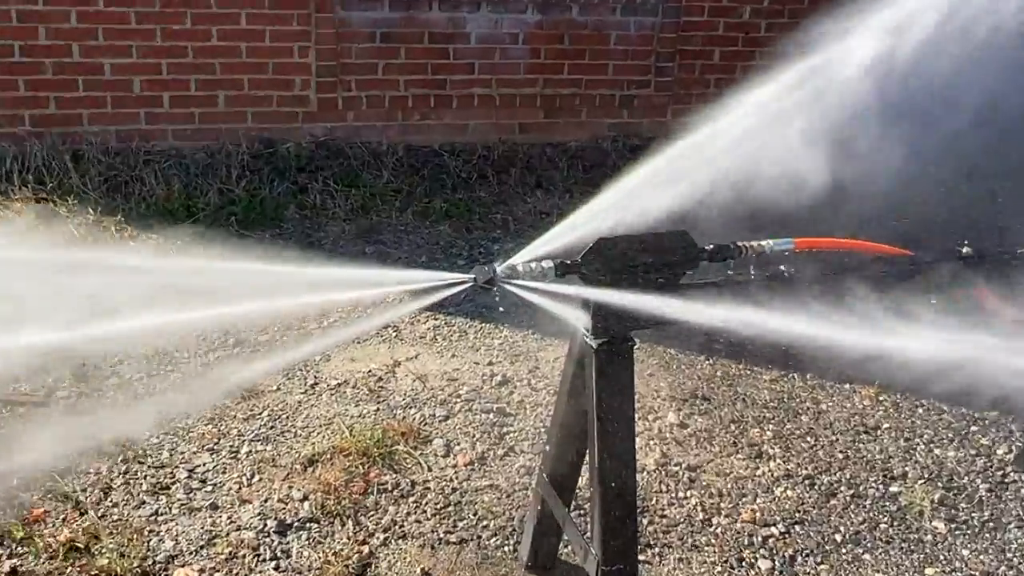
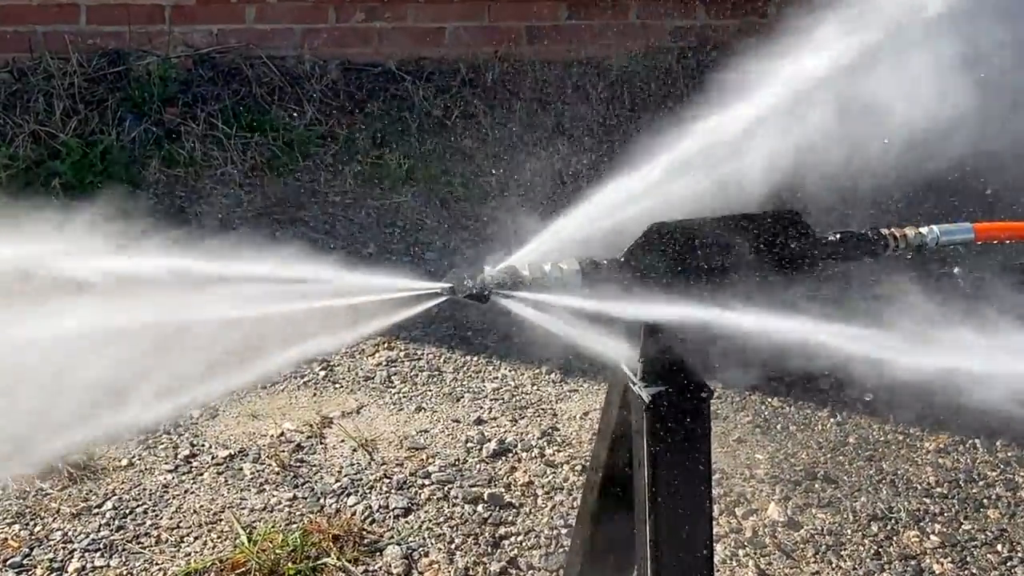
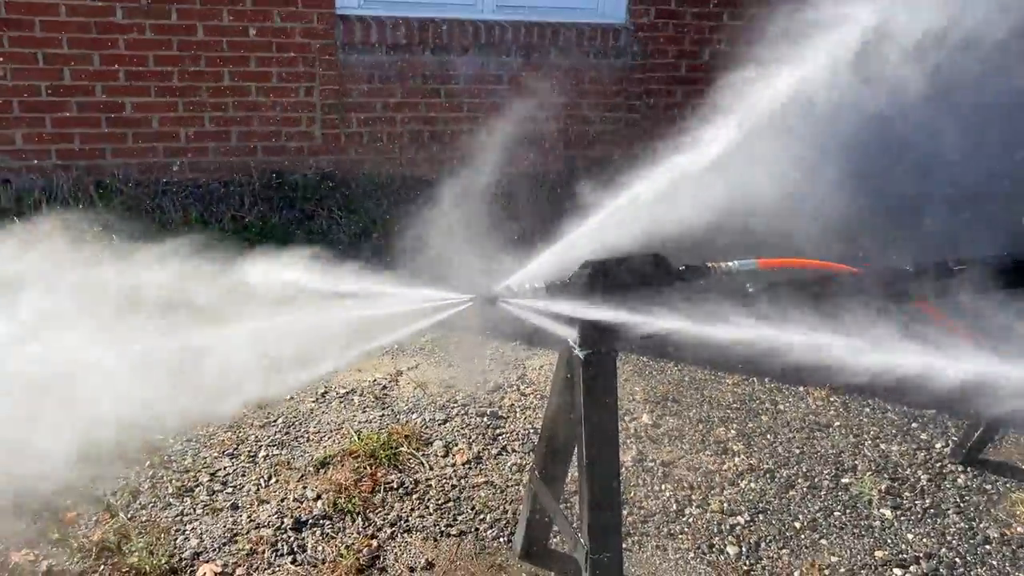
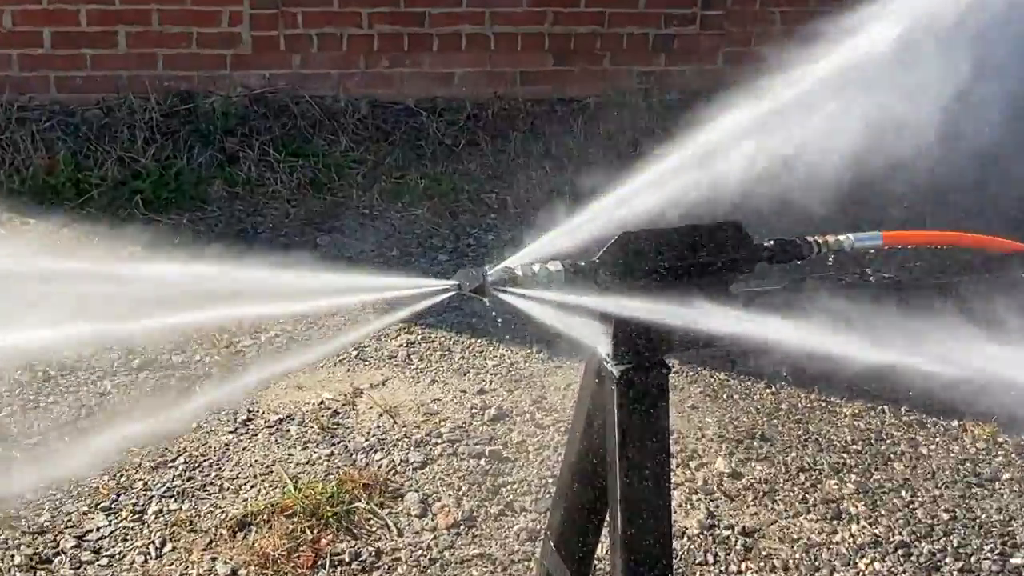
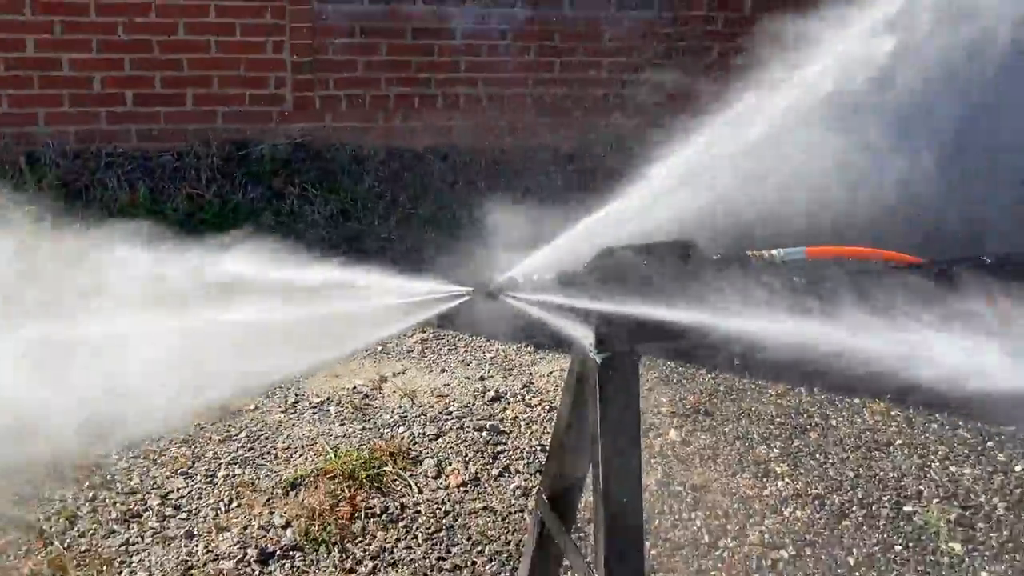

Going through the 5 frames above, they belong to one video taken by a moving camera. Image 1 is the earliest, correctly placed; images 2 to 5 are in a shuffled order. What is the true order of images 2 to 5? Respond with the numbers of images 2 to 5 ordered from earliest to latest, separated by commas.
4, 2, 5, 3
